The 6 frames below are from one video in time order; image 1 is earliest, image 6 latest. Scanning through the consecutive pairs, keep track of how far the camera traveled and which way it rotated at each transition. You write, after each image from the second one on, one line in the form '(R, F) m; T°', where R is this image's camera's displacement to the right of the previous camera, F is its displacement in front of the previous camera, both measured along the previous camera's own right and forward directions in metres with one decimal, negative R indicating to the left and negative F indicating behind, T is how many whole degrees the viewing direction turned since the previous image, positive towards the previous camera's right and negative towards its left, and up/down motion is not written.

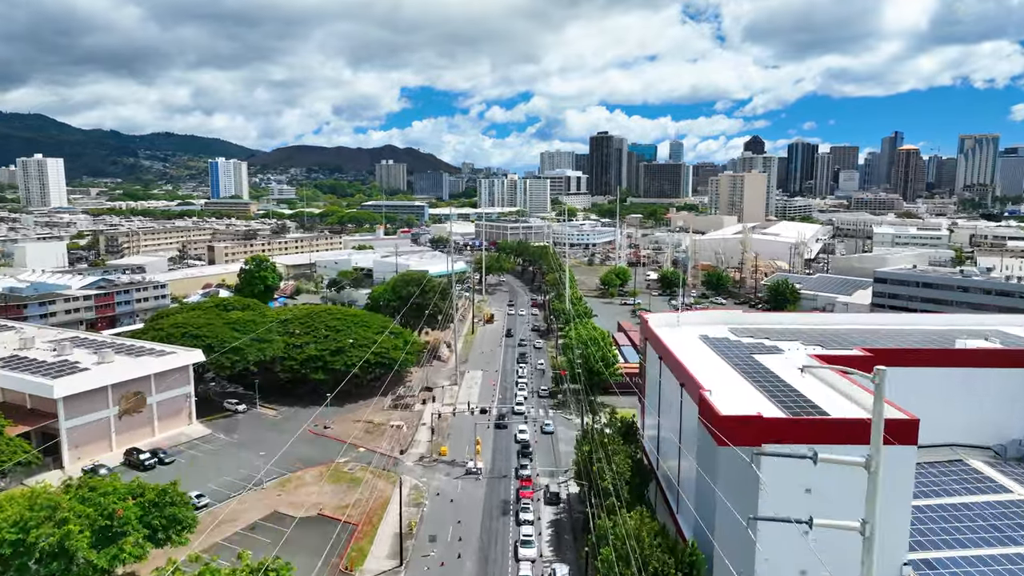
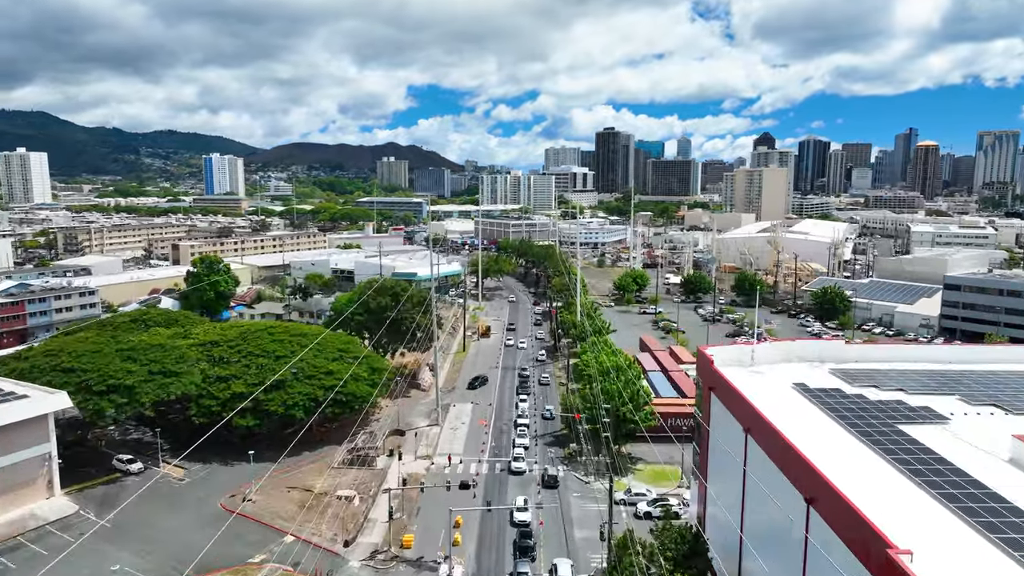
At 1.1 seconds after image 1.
(+0.2, +5.6) m; 0°
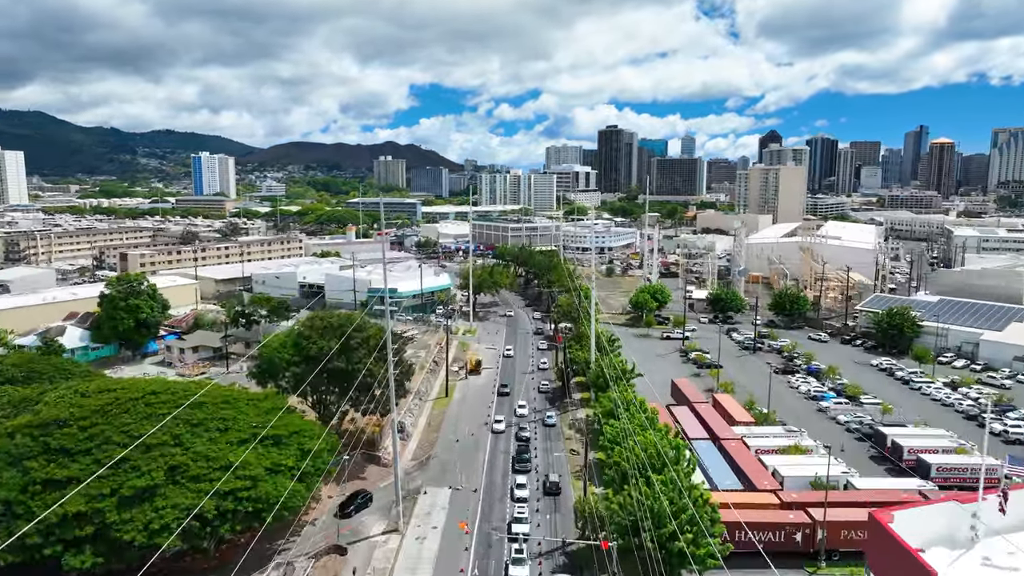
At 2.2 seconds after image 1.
(+0.2, +5.8) m; 0°
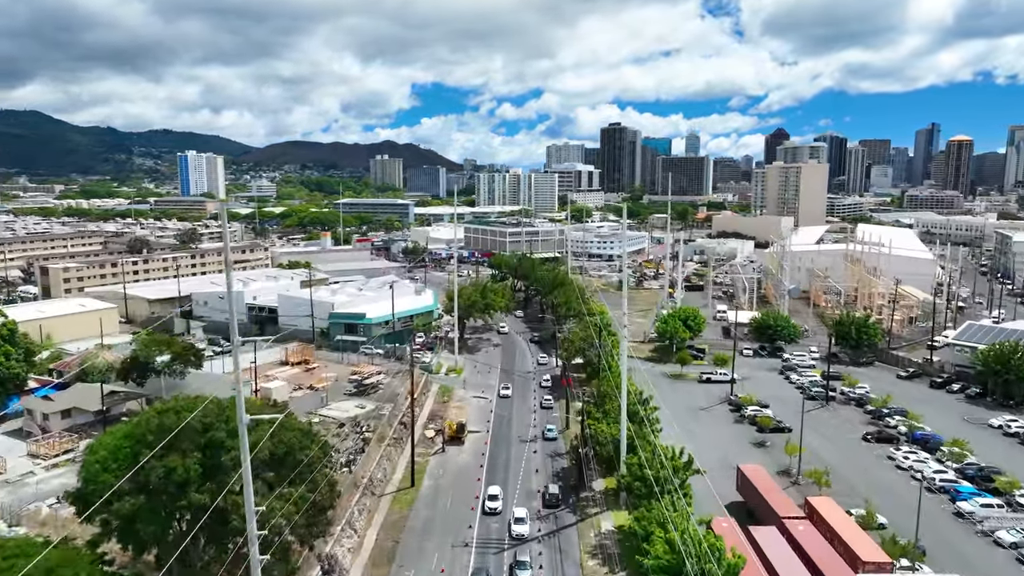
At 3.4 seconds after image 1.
(+0.2, +6.4) m; 0°
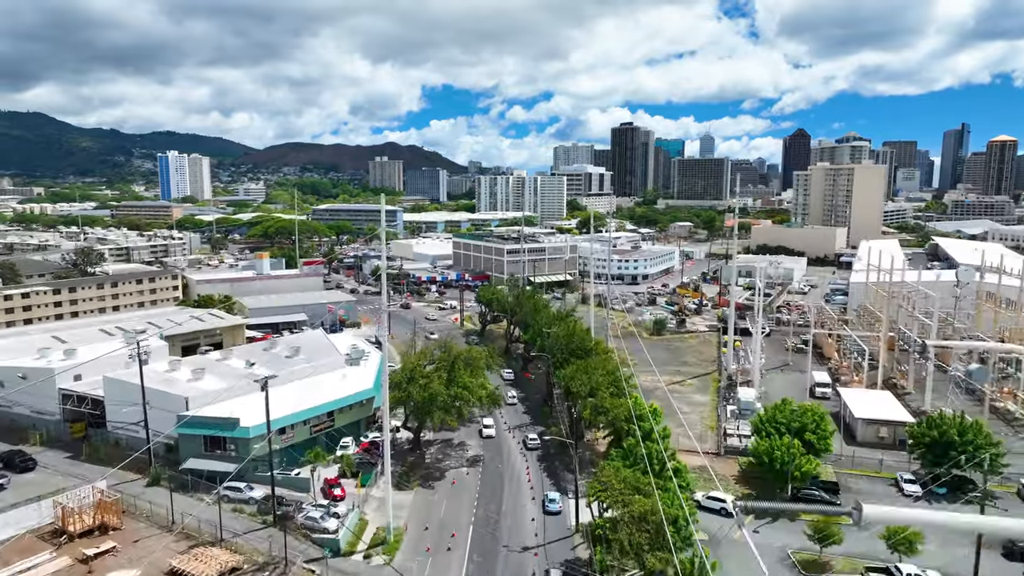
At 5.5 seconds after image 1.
(+0.5, +11.2) m; -1°
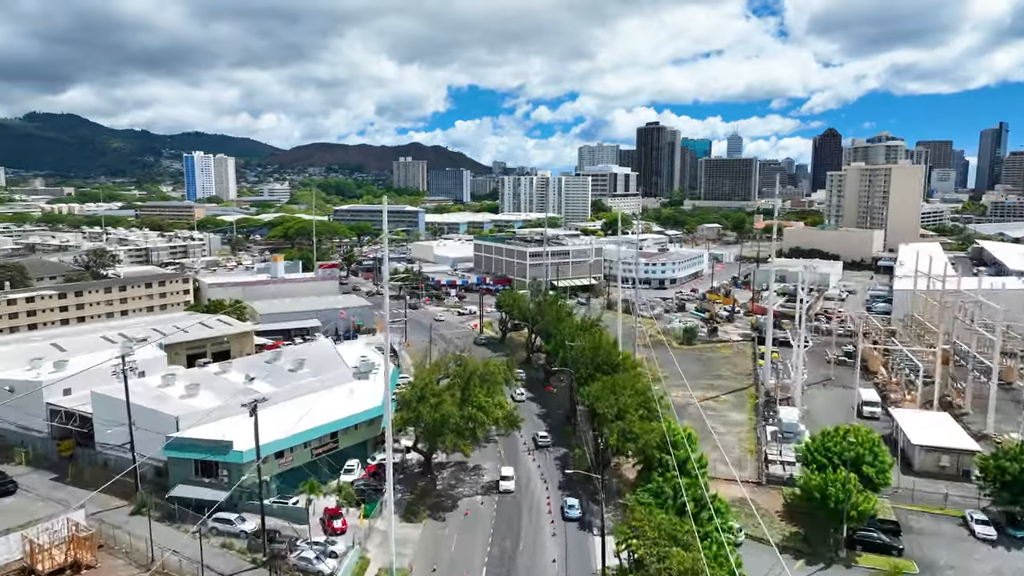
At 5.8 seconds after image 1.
(+0.1, +1.5) m; -2°
